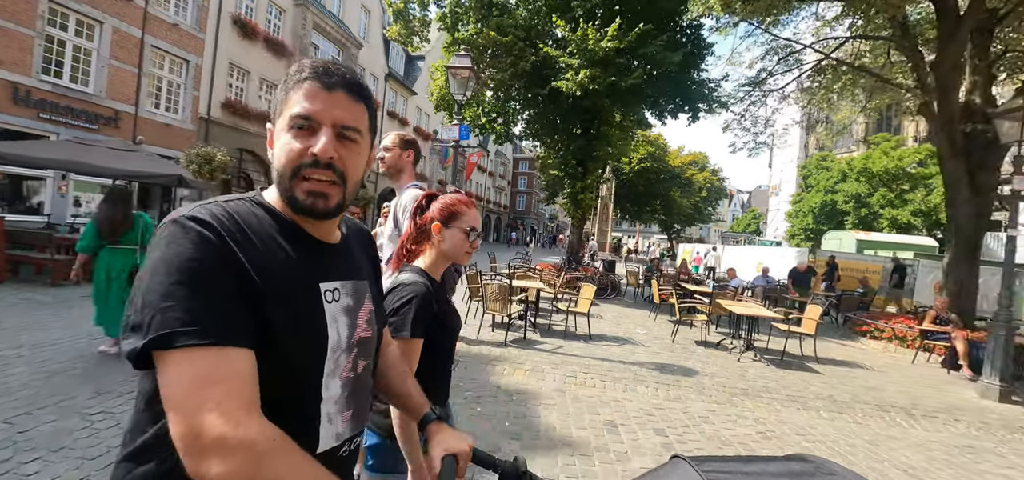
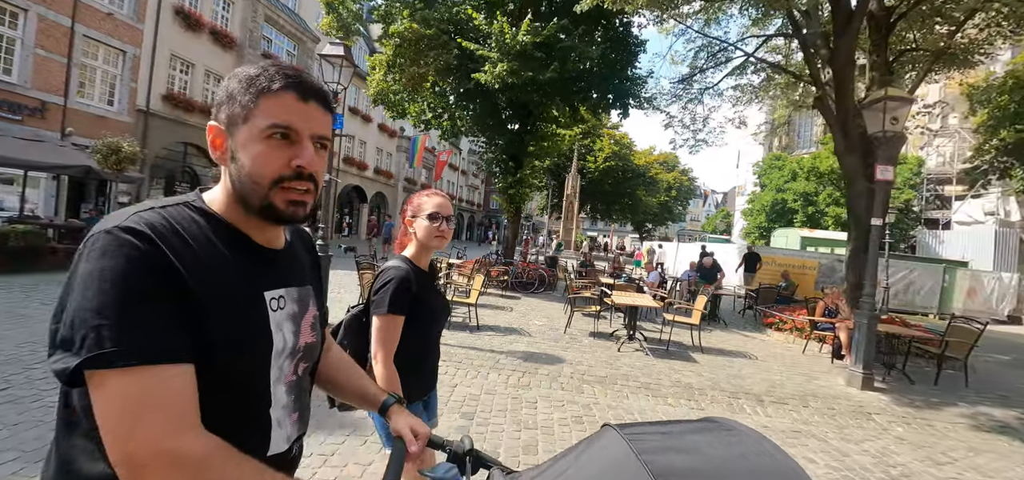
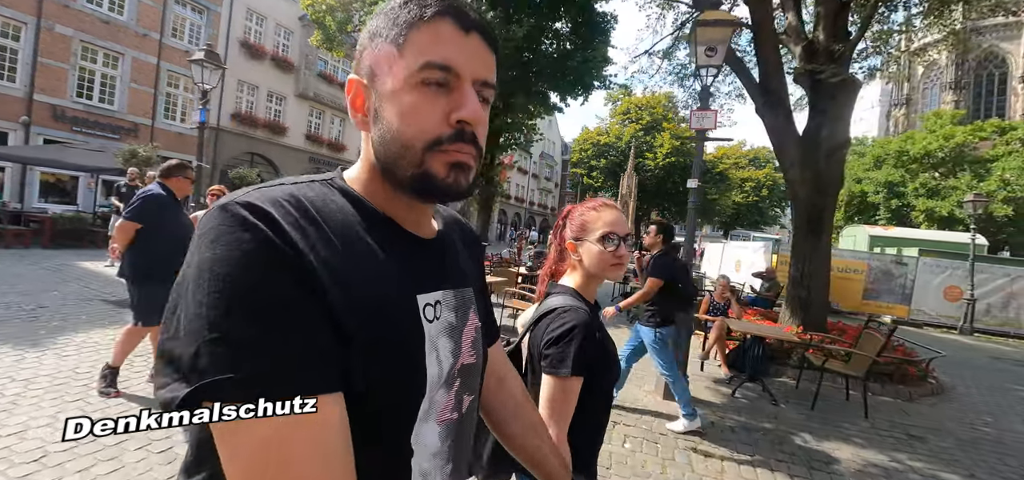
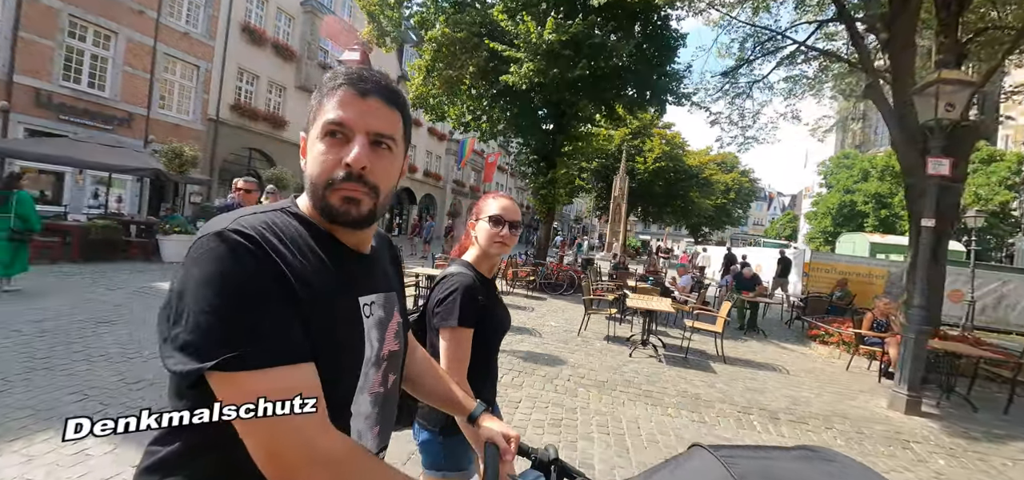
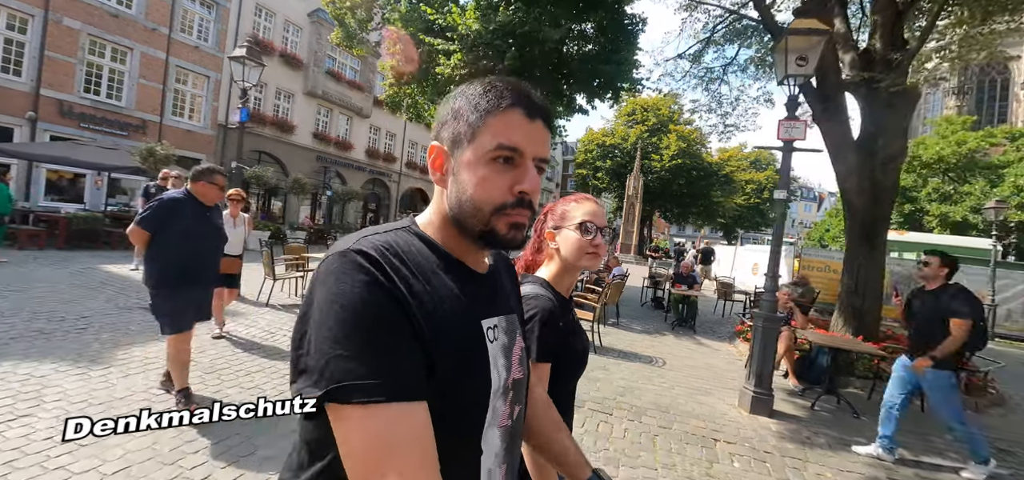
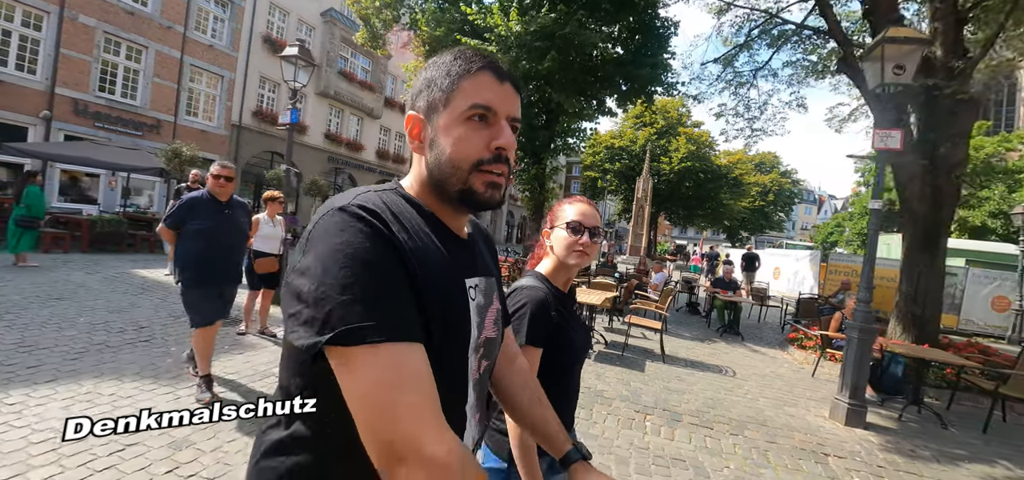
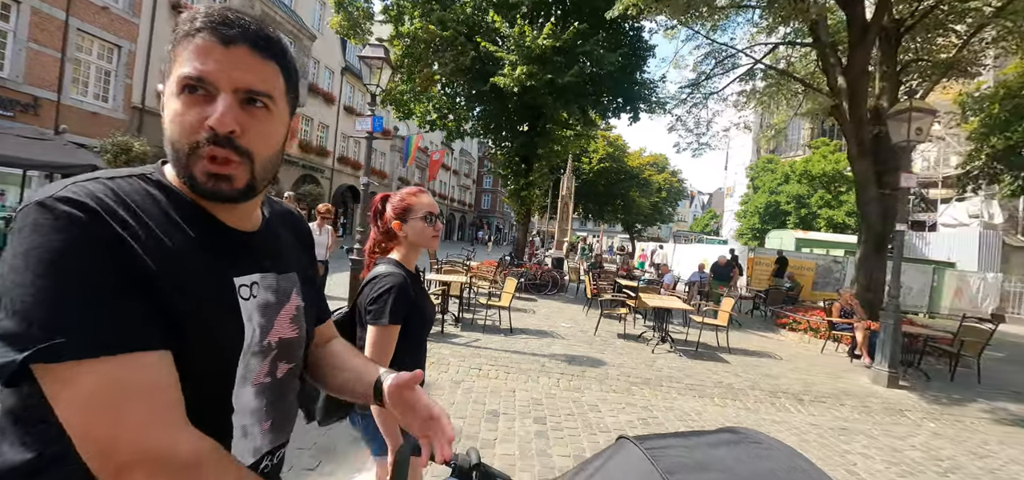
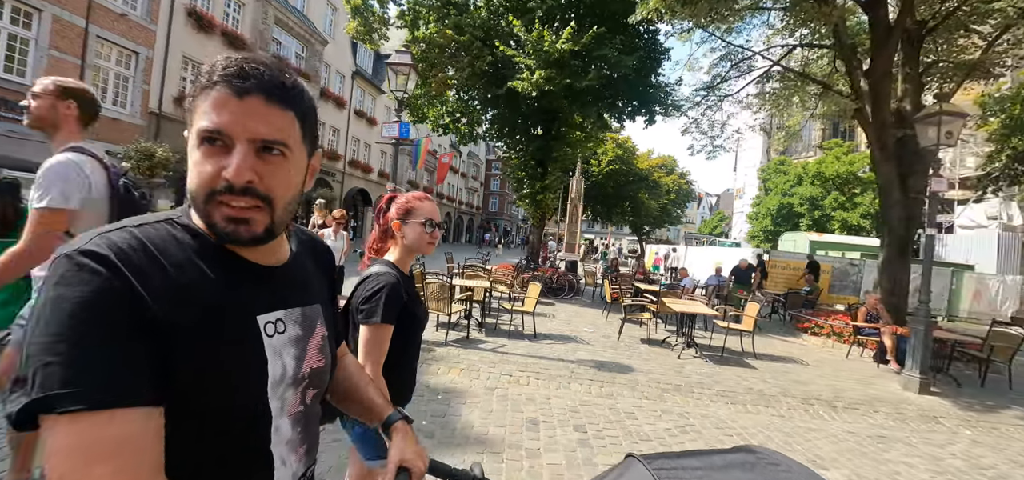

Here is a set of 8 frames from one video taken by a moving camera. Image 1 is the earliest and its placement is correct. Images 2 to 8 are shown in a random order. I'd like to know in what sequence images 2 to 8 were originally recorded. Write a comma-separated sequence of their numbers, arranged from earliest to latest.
8, 7, 2, 4, 6, 5, 3
